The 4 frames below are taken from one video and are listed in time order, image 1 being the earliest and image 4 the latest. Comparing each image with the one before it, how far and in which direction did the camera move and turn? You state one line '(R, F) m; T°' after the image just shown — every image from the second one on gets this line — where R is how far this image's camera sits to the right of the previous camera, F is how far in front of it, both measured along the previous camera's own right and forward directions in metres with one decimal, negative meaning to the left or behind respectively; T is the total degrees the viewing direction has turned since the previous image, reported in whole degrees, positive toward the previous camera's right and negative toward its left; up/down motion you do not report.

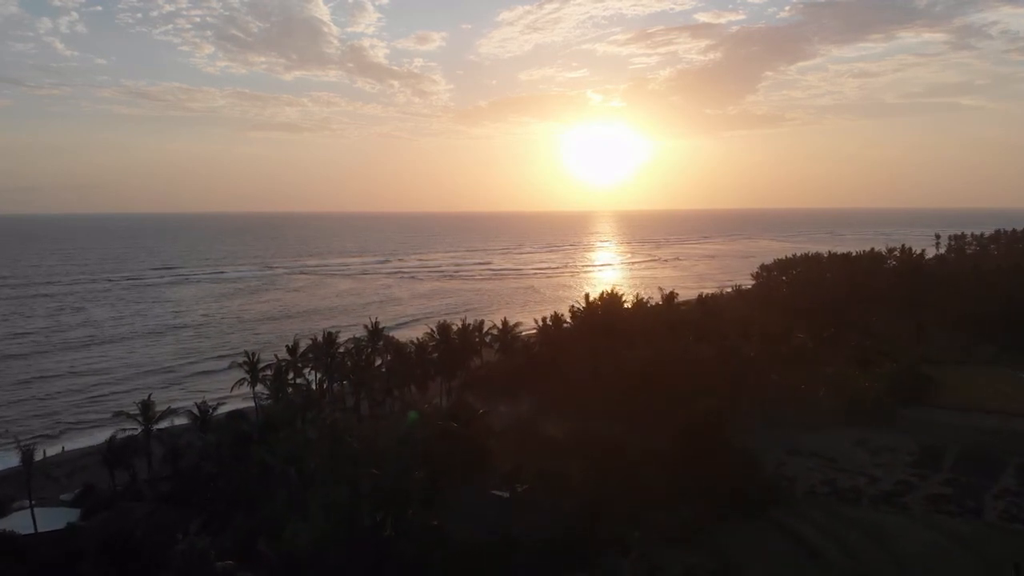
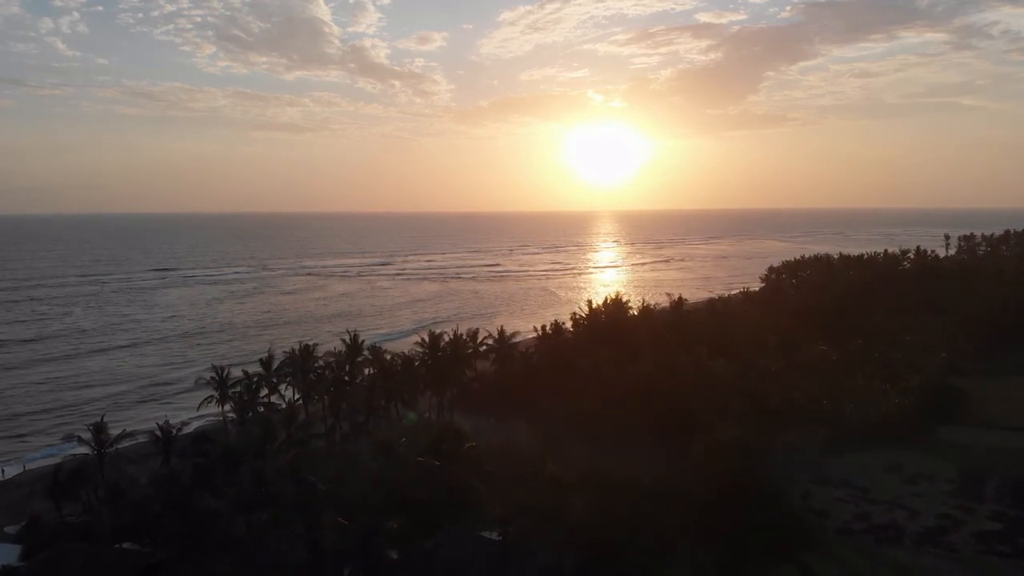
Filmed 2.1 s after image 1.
(+0.1, +1.9) m; 0°
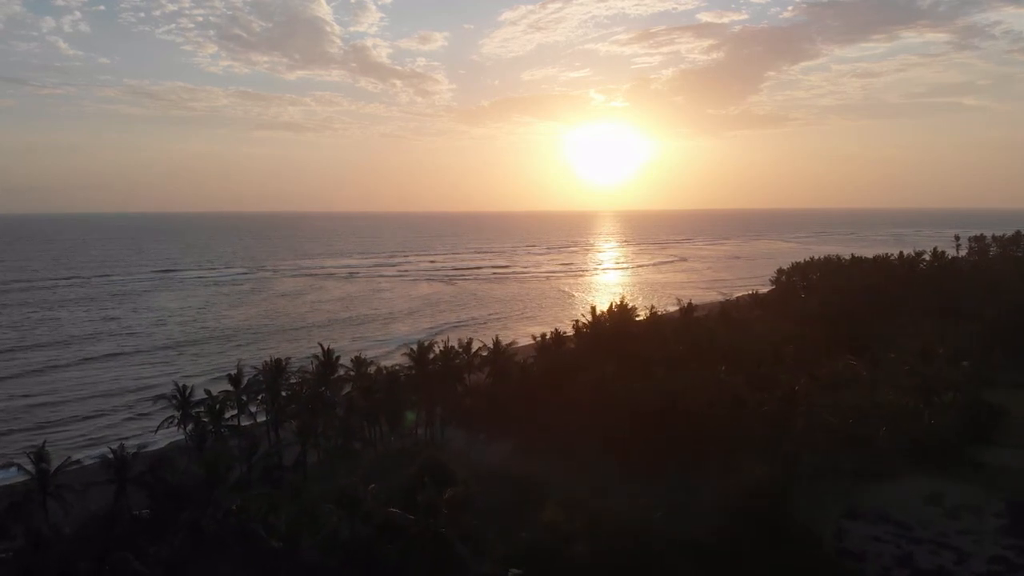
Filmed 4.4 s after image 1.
(+0.1, +1.9) m; 0°
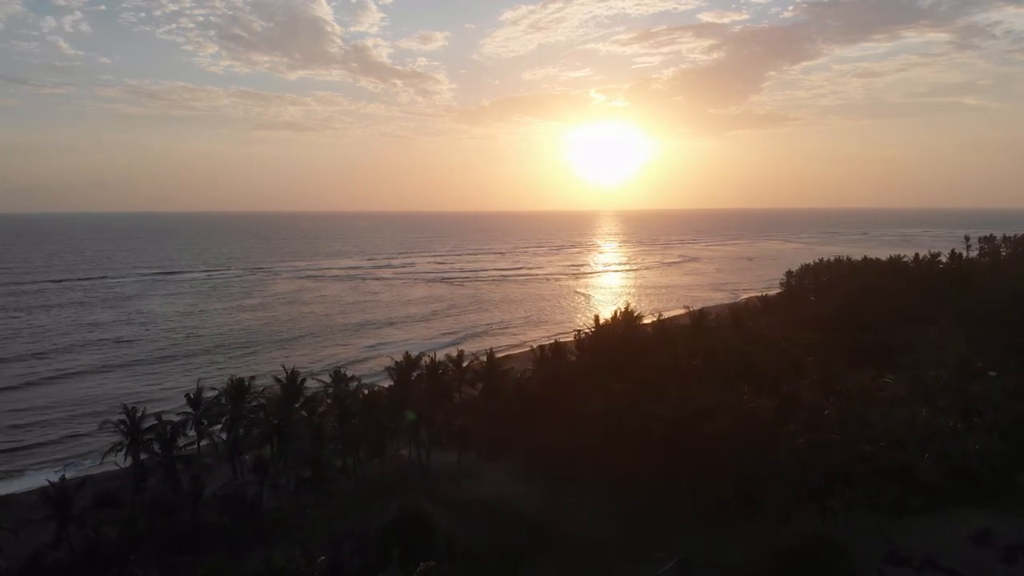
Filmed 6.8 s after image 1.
(+0.1, +1.9) m; 0°
